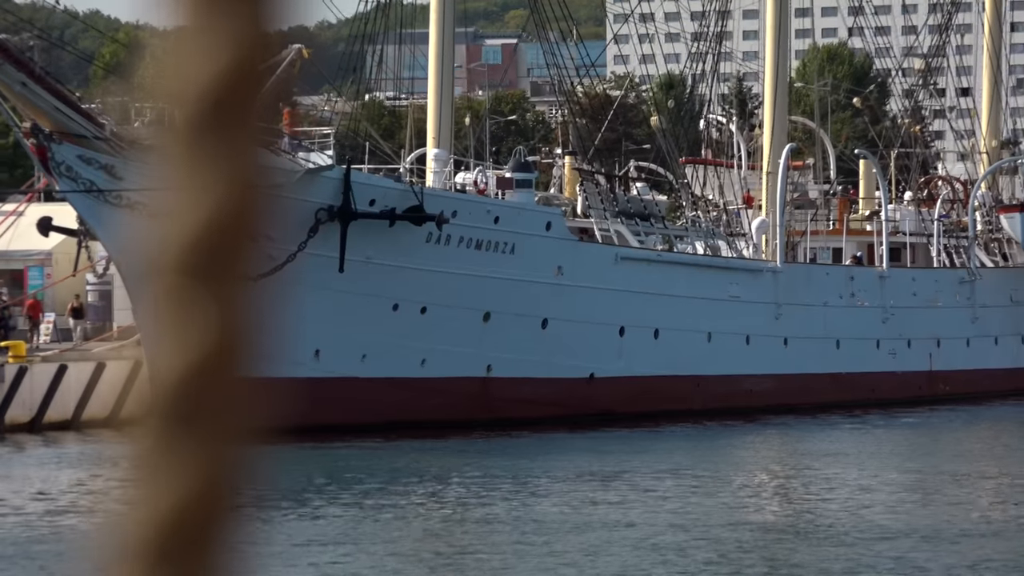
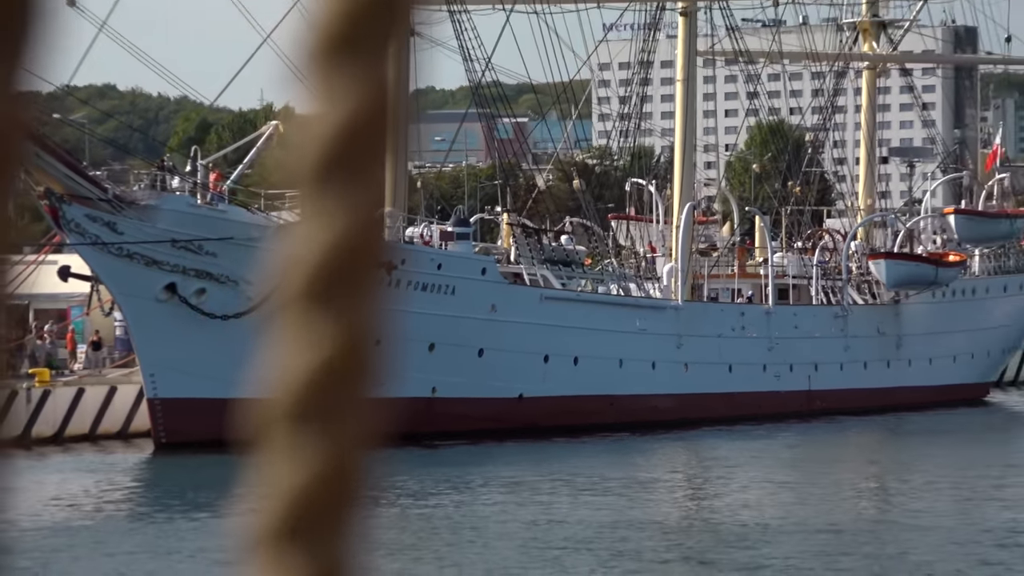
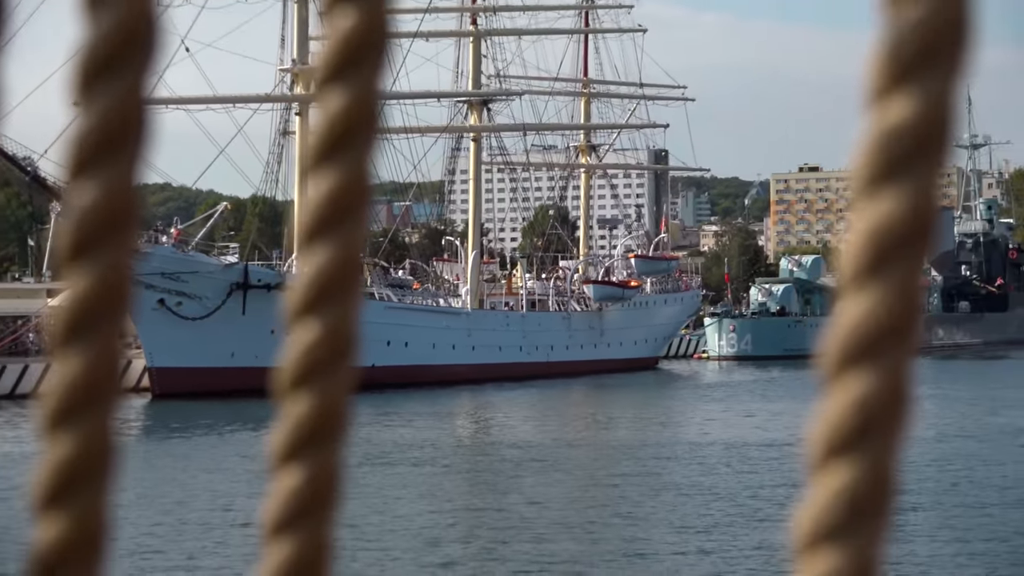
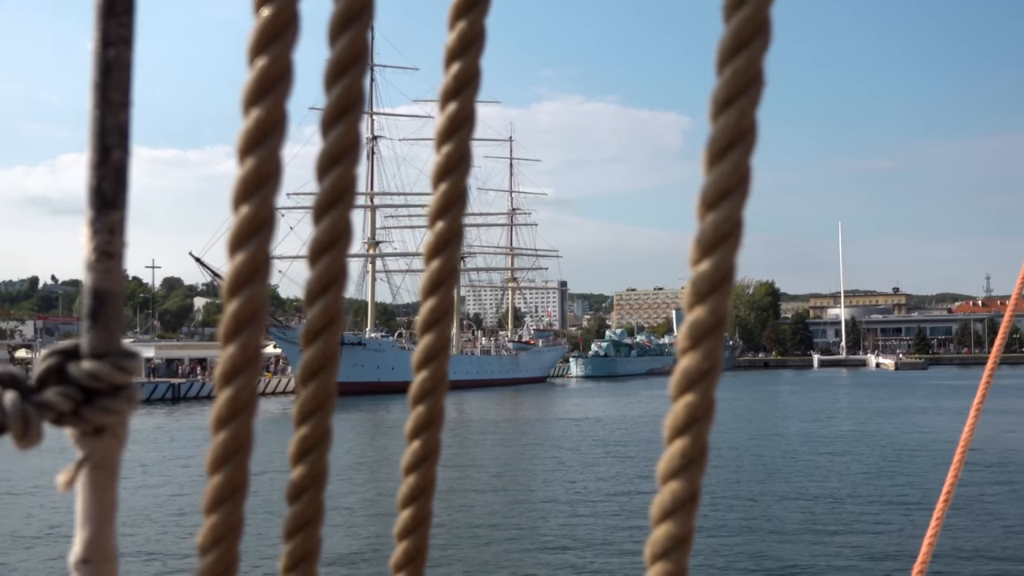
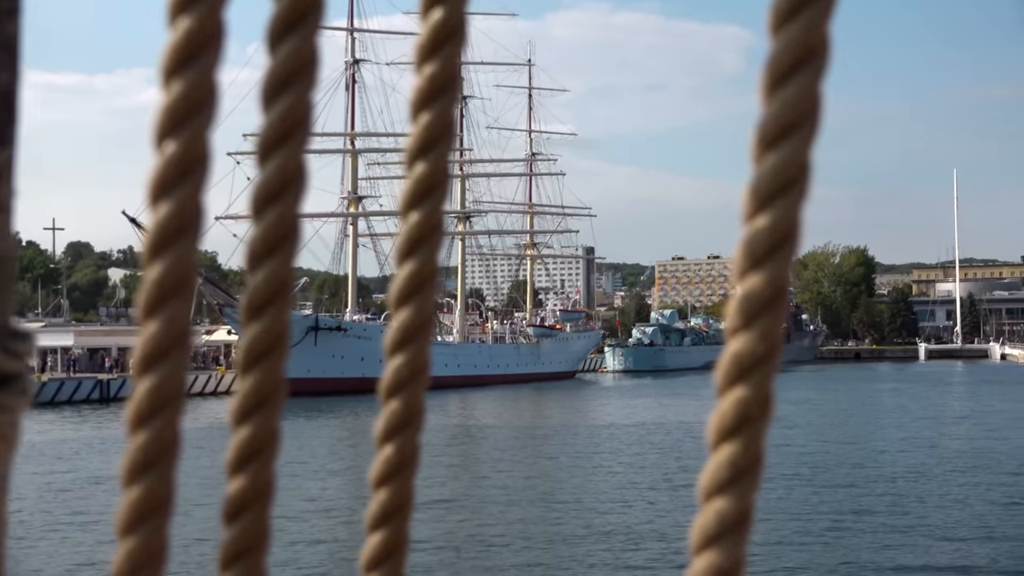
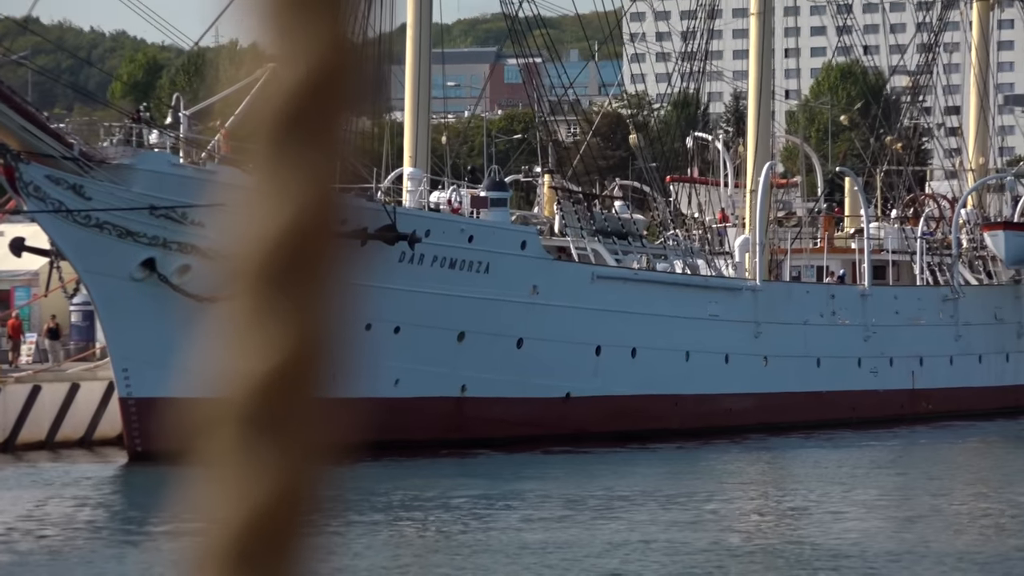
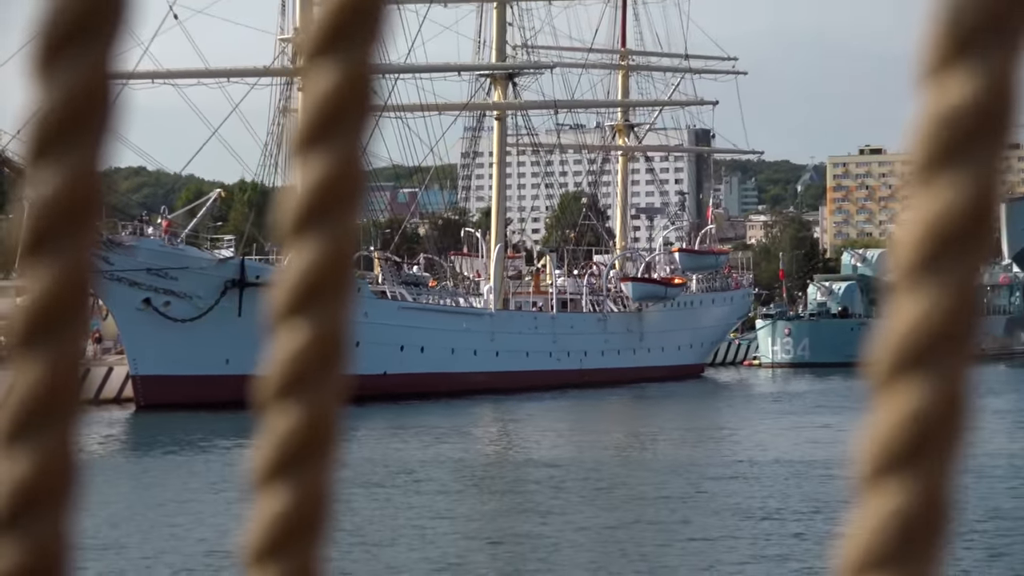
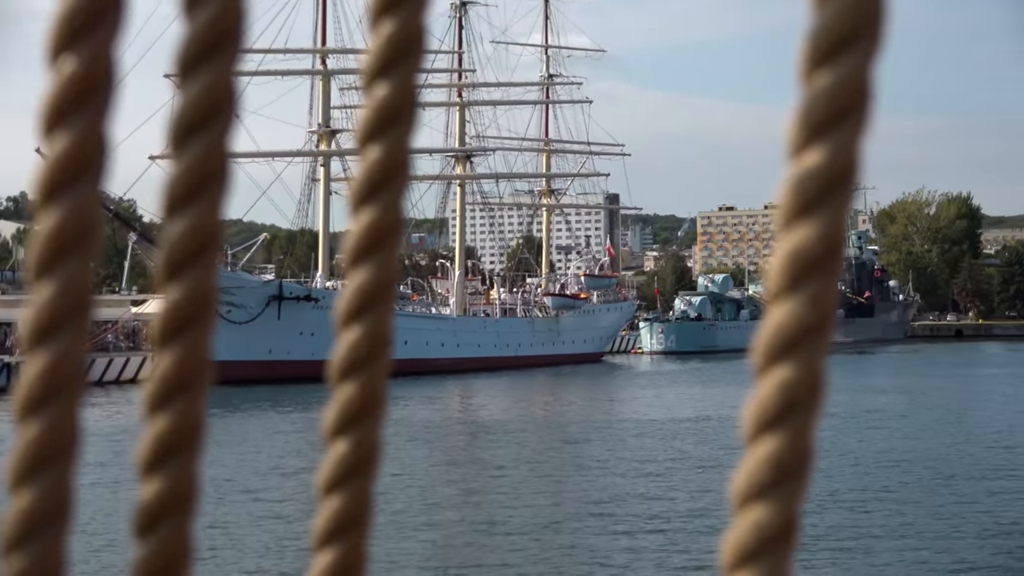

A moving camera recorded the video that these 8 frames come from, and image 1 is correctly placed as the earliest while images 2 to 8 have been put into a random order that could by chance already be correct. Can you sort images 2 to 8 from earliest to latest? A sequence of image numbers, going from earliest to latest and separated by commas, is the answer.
6, 2, 7, 3, 8, 5, 4
